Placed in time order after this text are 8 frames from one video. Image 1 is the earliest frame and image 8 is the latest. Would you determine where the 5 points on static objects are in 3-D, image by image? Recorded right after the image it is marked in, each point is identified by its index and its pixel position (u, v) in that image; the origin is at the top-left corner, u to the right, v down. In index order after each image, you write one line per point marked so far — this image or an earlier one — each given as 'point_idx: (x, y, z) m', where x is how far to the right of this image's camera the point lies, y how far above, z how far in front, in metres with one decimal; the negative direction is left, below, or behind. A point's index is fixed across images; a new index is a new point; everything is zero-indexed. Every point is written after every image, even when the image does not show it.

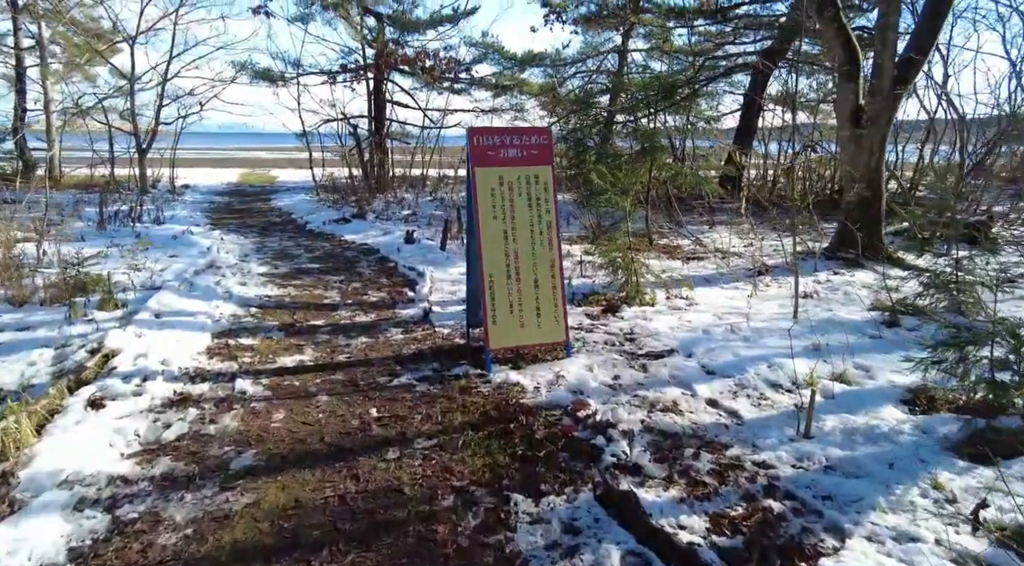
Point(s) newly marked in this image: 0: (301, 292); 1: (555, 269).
0: (-2.1, -0.1, +6.9) m
1: (+0.3, +0.1, +5.1) m
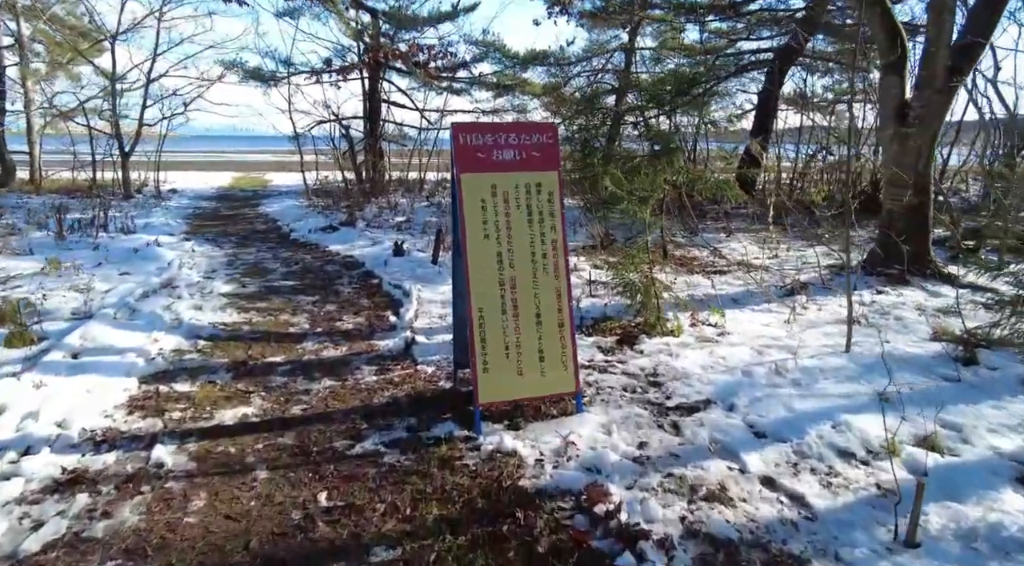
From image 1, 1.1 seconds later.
0: (-2.1, -0.3, +6.0) m
1: (+0.3, -0.1, +4.1) m
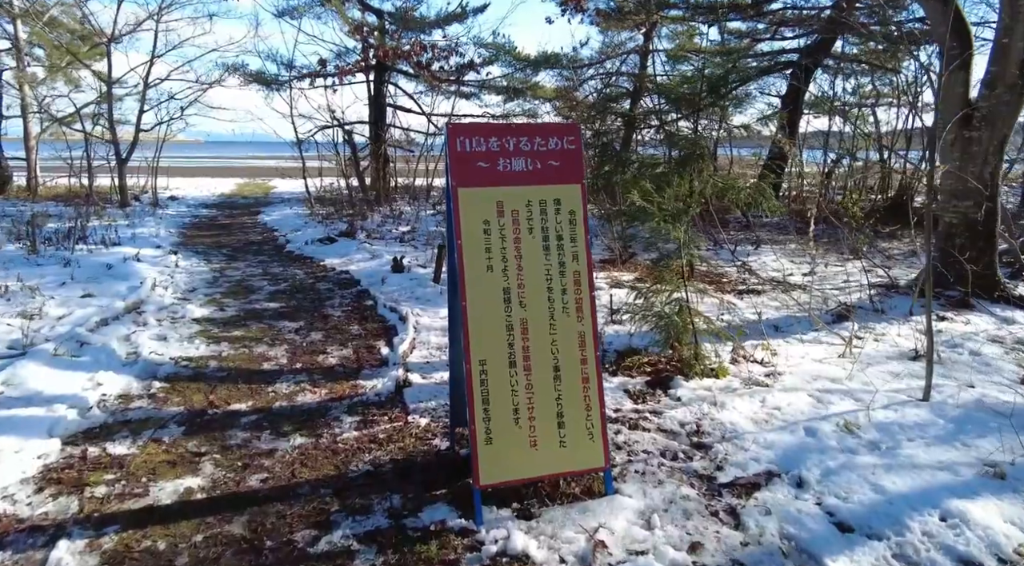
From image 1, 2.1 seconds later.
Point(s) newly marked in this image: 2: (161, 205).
0: (-2.0, -0.5, +5.2) m
1: (+0.3, -0.3, +3.3) m
2: (-8.7, +2.0, +17.7) m
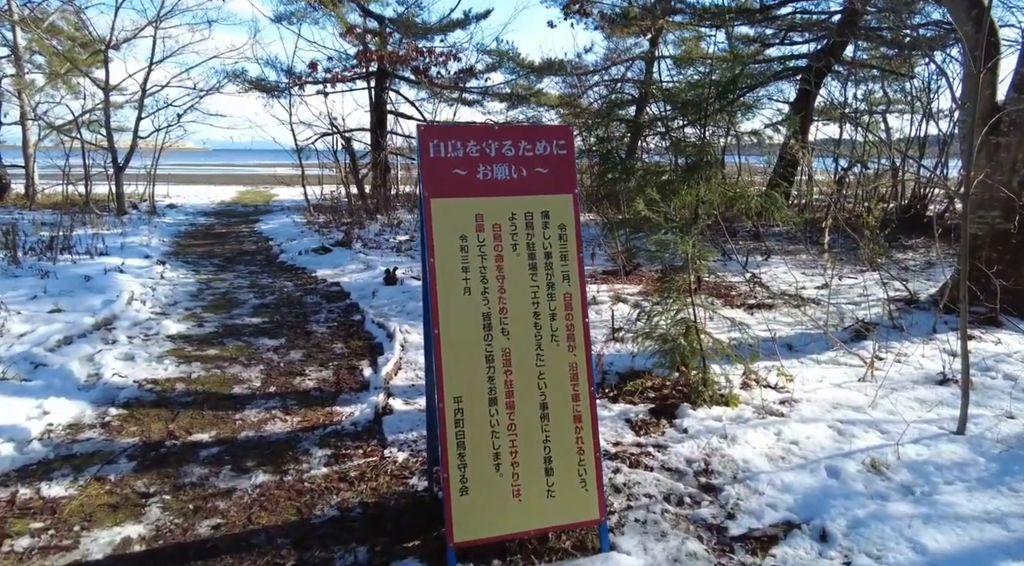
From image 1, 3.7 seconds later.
0: (-2.1, -0.6, +4.8) m
1: (+0.3, -0.4, +2.9) m
2: (-8.7, +1.7, +17.4) m
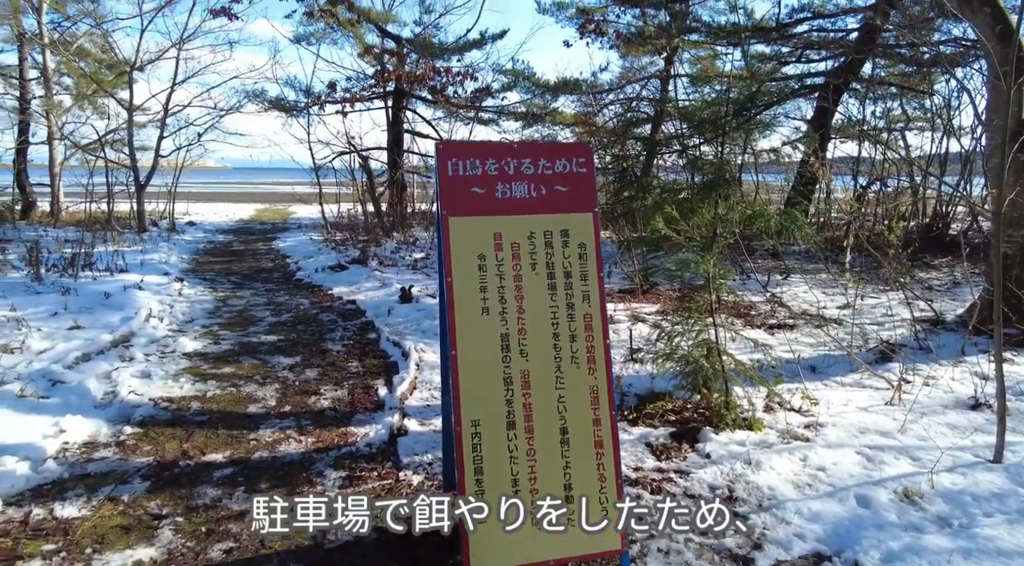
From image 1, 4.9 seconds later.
0: (-1.9, -0.7, +4.8) m
1: (+0.4, -0.5, +2.8) m
2: (-8.3, +1.3, +17.5) m
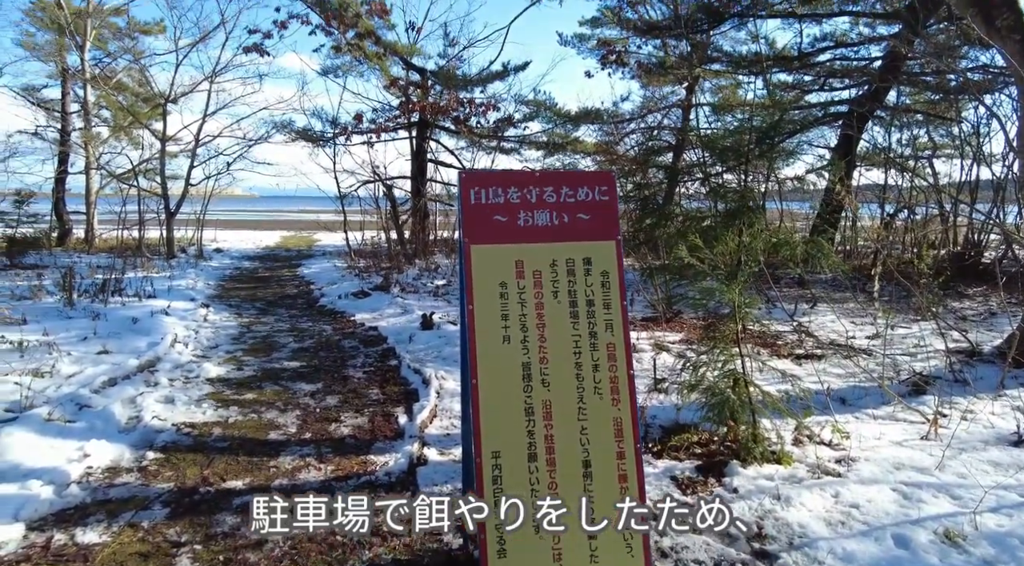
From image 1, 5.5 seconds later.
0: (-1.8, -0.9, +4.8) m
1: (+0.4, -0.6, +2.7) m
2: (-7.7, +0.7, +17.8) m
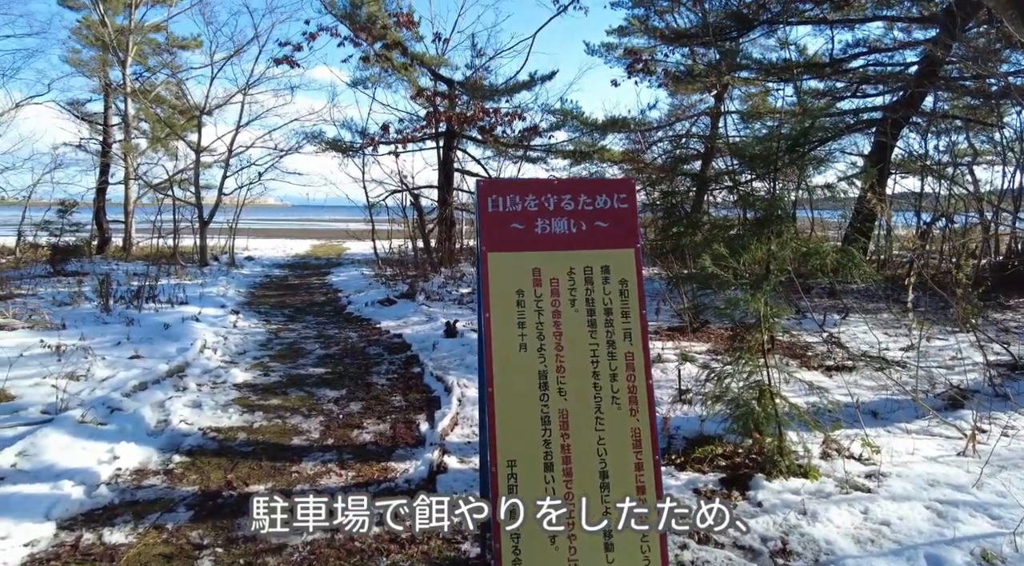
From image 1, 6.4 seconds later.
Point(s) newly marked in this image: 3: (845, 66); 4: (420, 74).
0: (-1.6, -0.9, +4.8) m
1: (+0.5, -0.6, +2.7) m
2: (-7.0, +0.5, +18.1) m
3: (+4.4, +2.8, +9.2) m
4: (-1.5, +3.5, +11.7) m
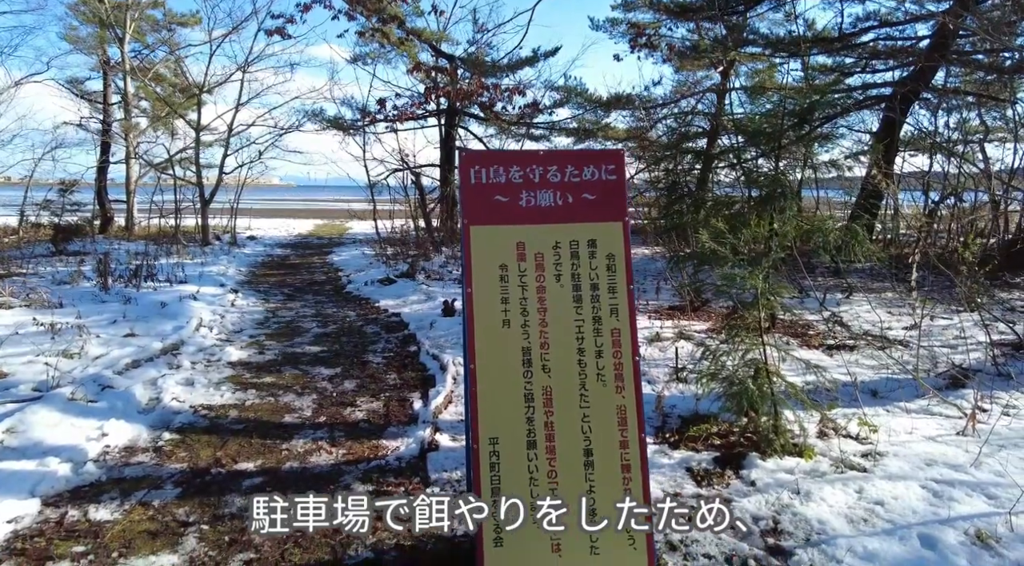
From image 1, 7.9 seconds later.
0: (-1.7, -0.8, +4.8) m
1: (+0.4, -0.5, +2.6) m
2: (-7.0, +1.0, +18.1) m
3: (+4.4, +3.1, +9.0) m
4: (-1.5, +3.8, +11.6) m
